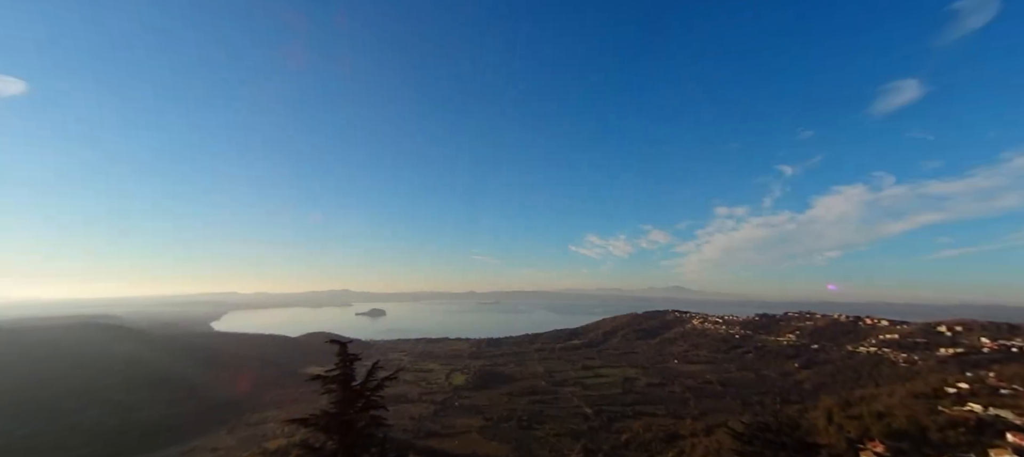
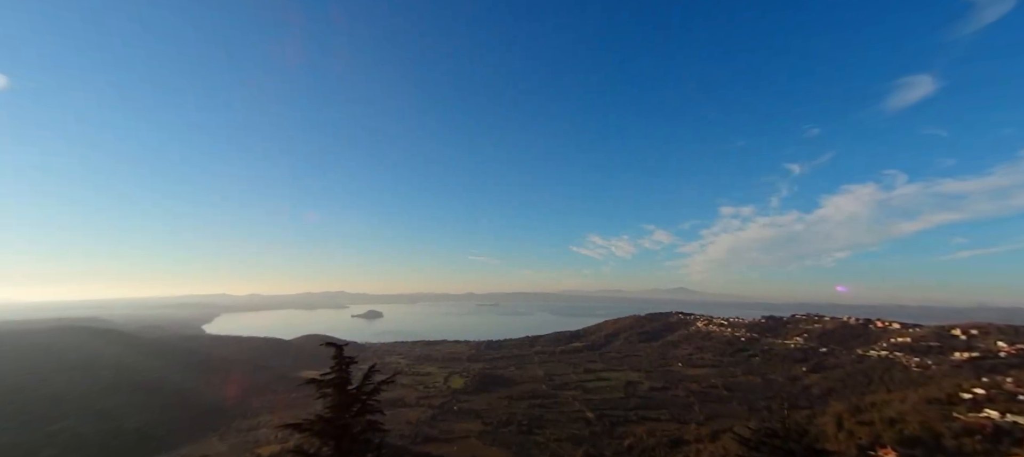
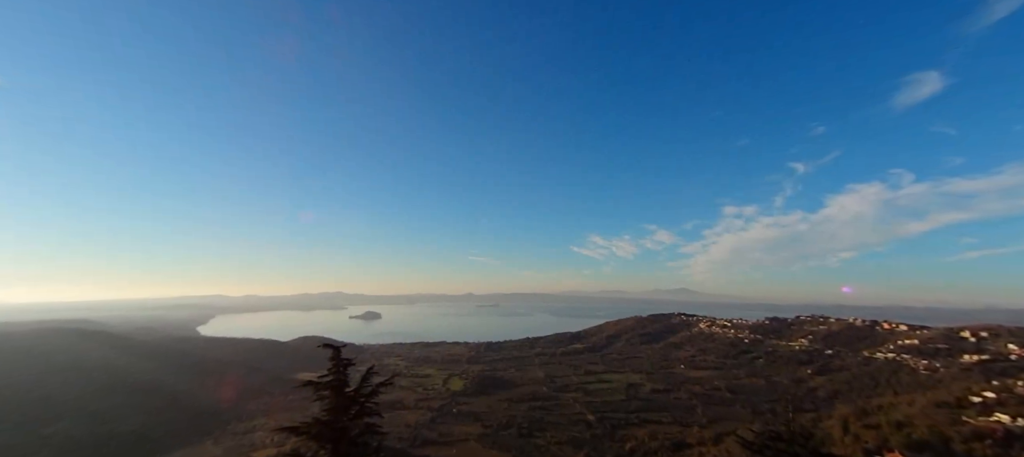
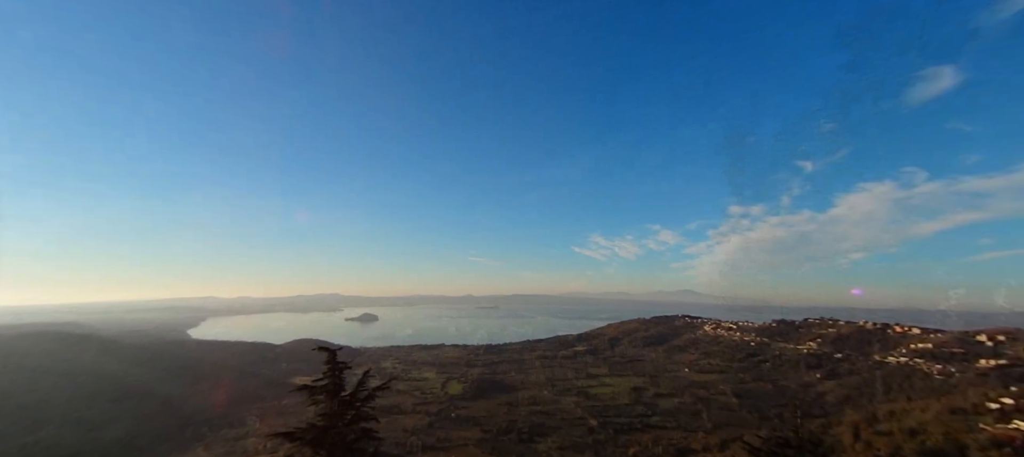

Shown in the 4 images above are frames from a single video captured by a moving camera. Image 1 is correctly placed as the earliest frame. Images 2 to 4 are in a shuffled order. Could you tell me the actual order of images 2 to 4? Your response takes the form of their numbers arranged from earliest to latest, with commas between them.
2, 3, 4
